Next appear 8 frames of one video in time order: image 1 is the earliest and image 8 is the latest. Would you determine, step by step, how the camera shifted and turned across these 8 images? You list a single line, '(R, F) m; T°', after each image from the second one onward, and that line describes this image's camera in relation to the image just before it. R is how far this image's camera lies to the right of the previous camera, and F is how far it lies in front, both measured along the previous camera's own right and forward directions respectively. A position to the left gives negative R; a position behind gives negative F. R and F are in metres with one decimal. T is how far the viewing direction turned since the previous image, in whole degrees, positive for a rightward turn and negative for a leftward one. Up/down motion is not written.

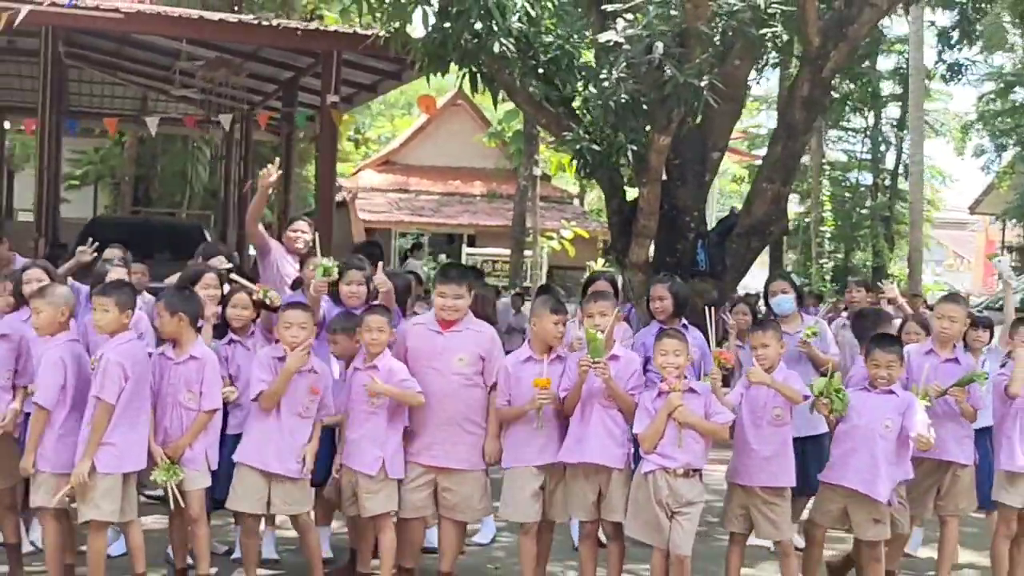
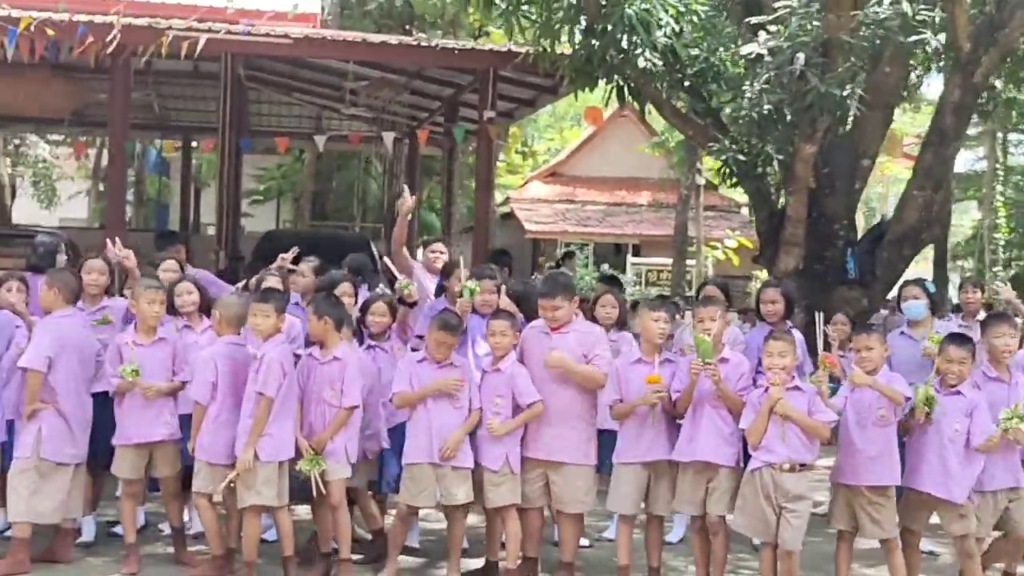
(+0.2, -0.2) m; -8°
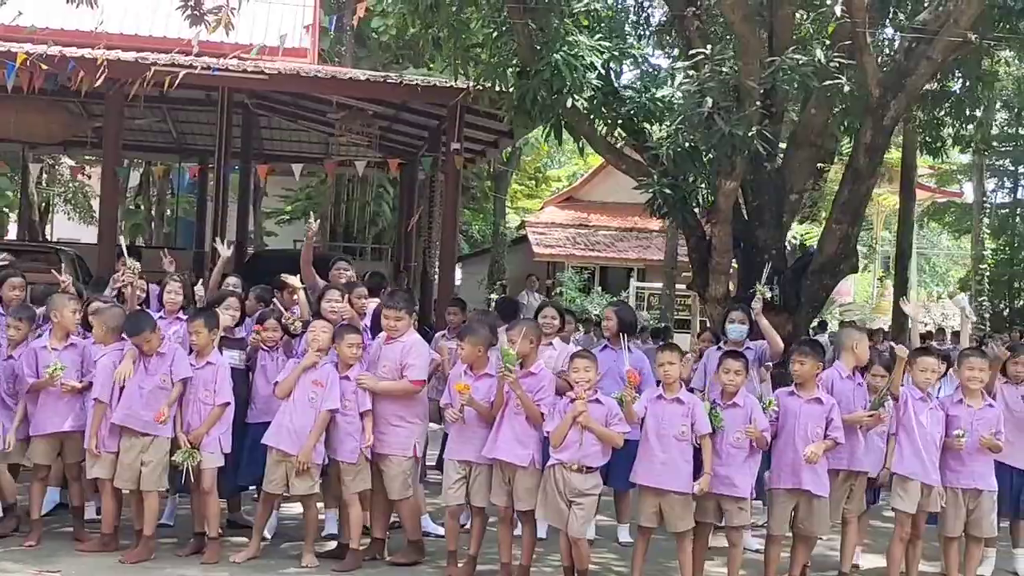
(+0.7, -0.6) m; -2°
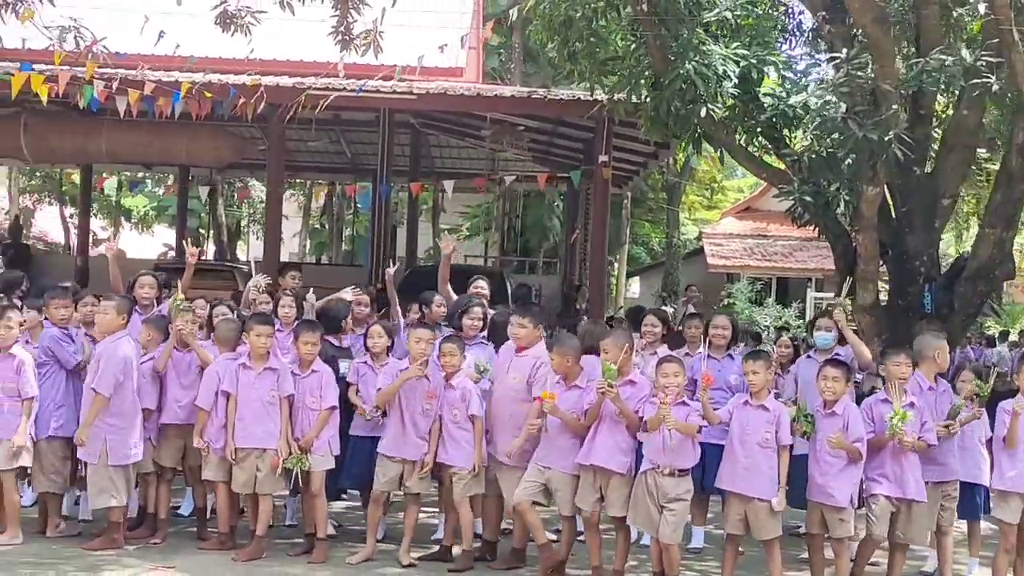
(+0.4, -0.1) m; -9°
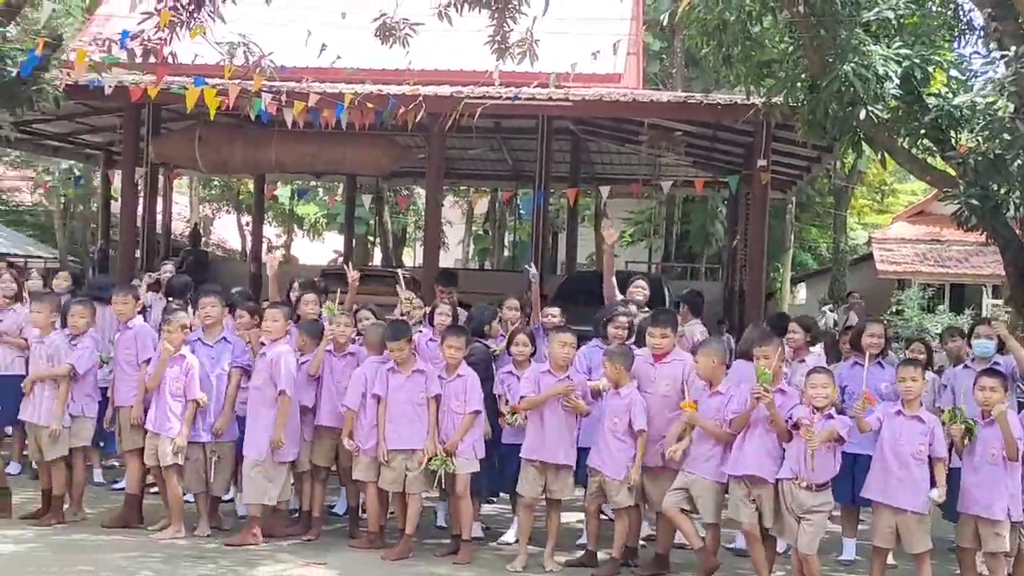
(+0.1, 0.0) m; -8°
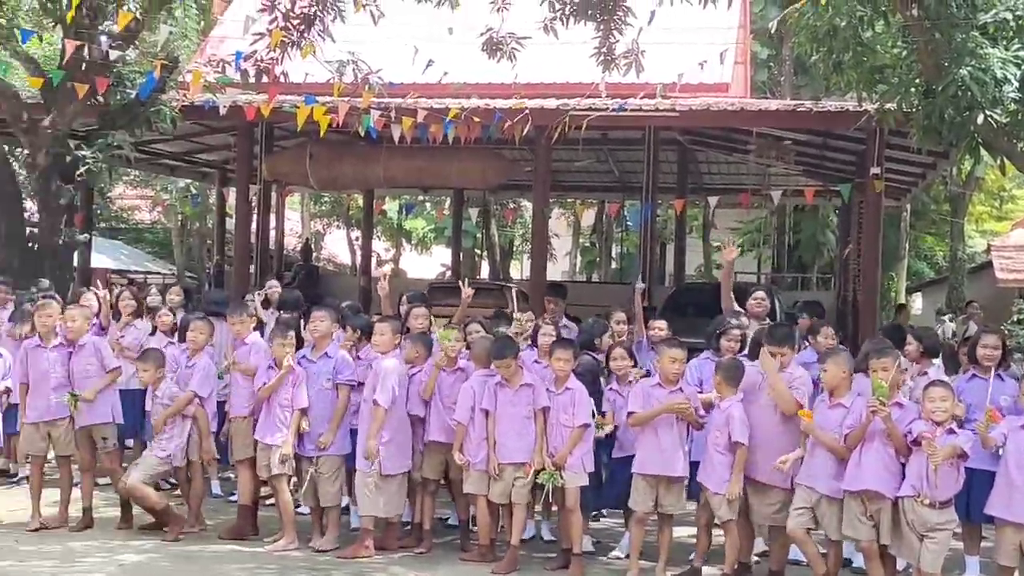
(0.0, 0.0) m; -5°
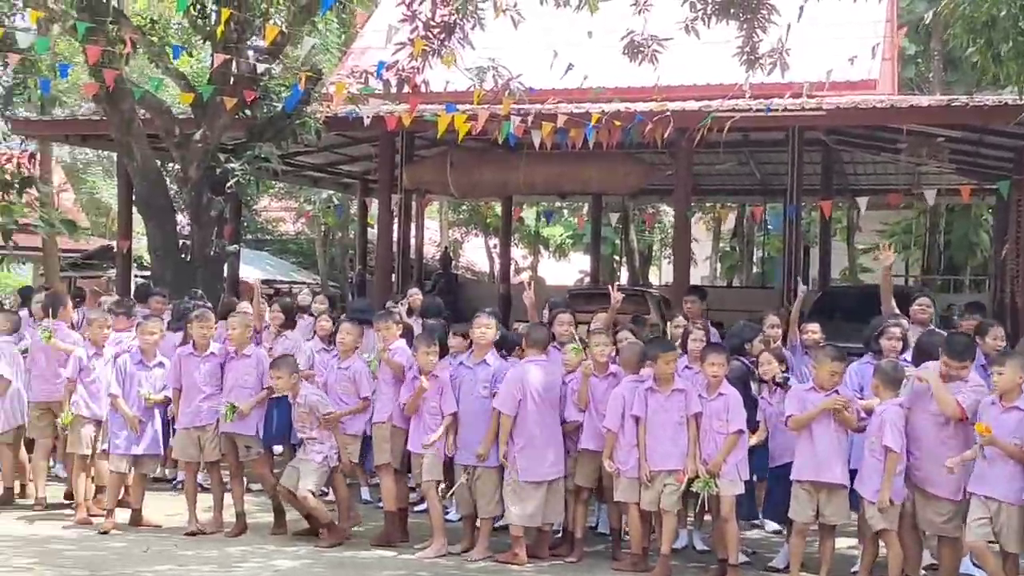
(-0.1, +0.1) m; -6°
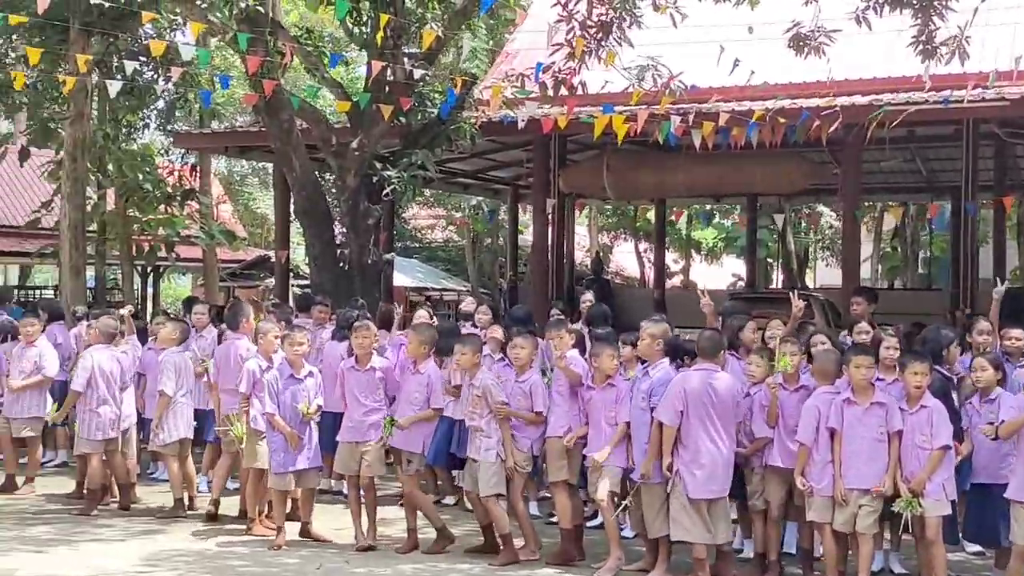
(-0.1, +0.2) m; -6°
